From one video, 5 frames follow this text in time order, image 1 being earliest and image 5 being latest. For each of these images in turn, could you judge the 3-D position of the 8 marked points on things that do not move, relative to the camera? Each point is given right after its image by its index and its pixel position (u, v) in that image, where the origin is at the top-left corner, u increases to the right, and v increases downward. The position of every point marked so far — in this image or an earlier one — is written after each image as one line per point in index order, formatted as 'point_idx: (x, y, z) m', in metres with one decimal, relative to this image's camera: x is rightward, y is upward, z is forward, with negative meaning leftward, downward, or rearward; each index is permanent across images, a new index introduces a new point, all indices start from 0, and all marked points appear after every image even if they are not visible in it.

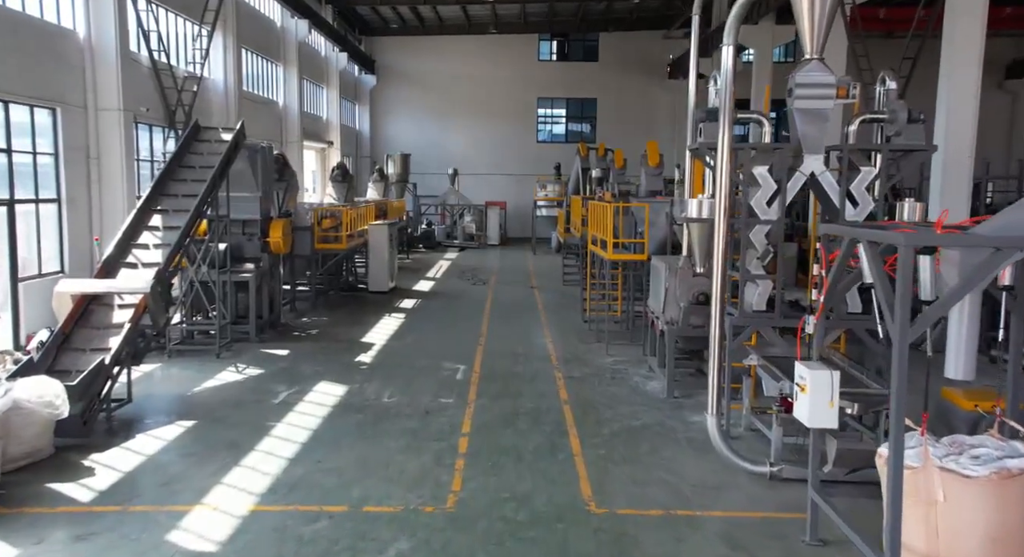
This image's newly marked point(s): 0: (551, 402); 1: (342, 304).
0: (+0.5, -1.5, +8.6) m
1: (-3.6, -0.6, +15.6) m
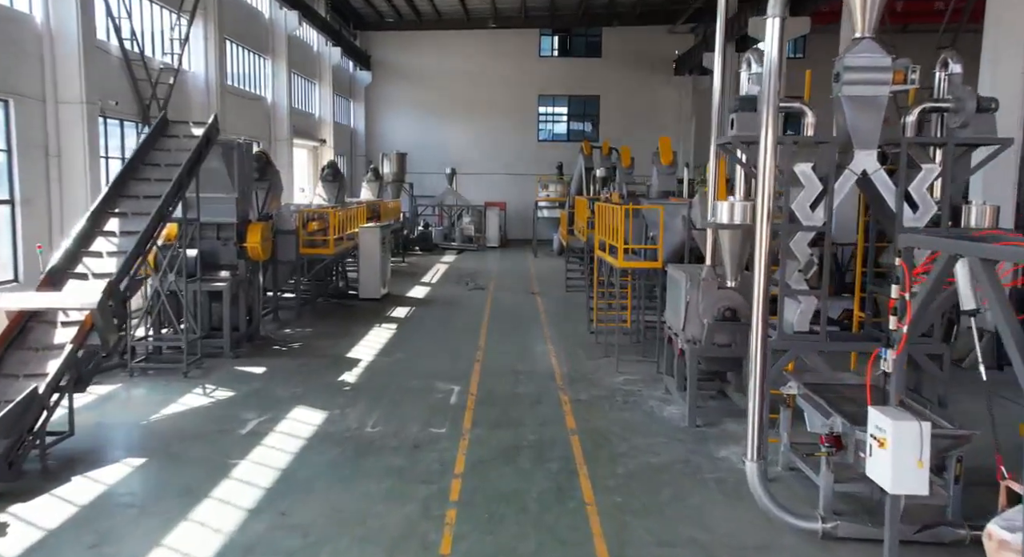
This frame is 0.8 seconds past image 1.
0: (+0.5, -1.6, +7.5) m
1: (-3.6, -0.7, +14.5) m
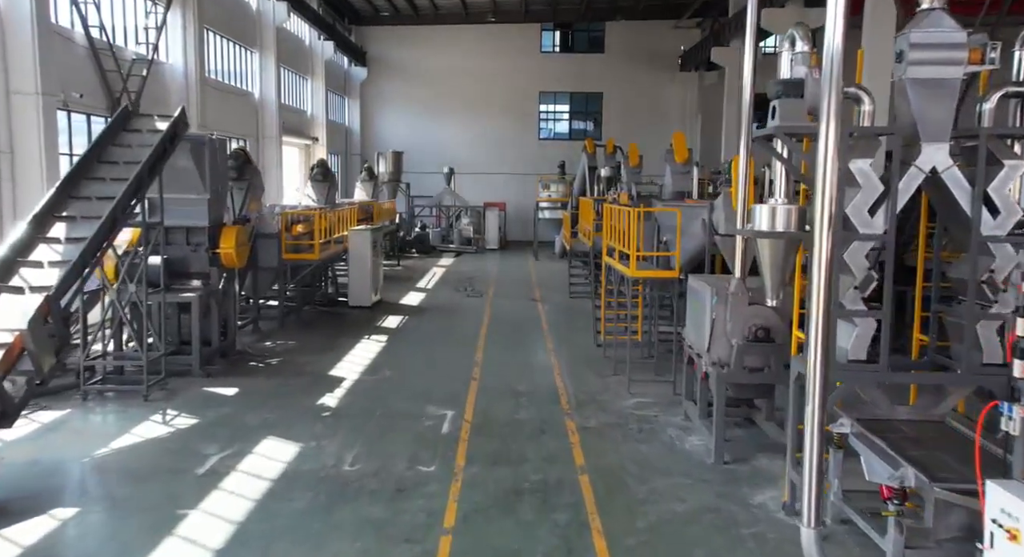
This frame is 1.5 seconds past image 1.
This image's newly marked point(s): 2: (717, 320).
0: (+0.5, -1.7, +6.5) m
1: (-3.6, -0.8, +13.5) m
2: (+2.0, -0.4, +6.9) m
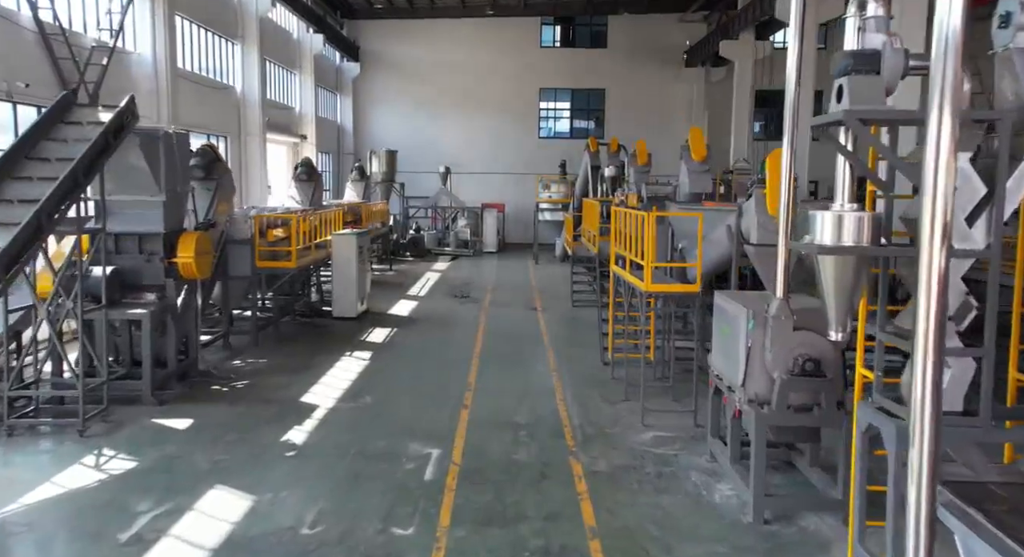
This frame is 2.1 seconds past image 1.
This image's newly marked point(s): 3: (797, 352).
0: (+0.4, -1.9, +5.3) m
1: (-3.7, -1.0, +12.3) m
2: (+1.9, -0.6, +5.7) m
3: (+2.2, -0.6, +5.5) m
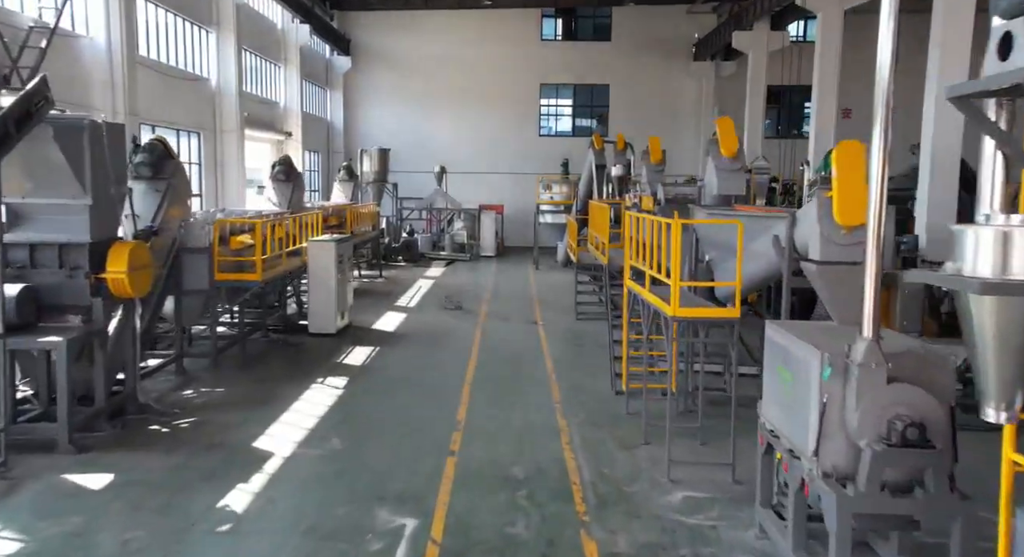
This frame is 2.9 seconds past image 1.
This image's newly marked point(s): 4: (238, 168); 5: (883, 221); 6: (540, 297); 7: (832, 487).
0: (+0.4, -2.1, +3.8) m
1: (-3.7, -1.2, +10.9) m
2: (+1.9, -0.8, +4.3) m
3: (+2.1, -0.7, +4.1) m
4: (-6.6, +2.7, +17.7) m
5: (+2.1, +0.4, +4.0) m
6: (+0.6, -0.4, +17.1) m
7: (+1.8, -1.2, +4.2) m
